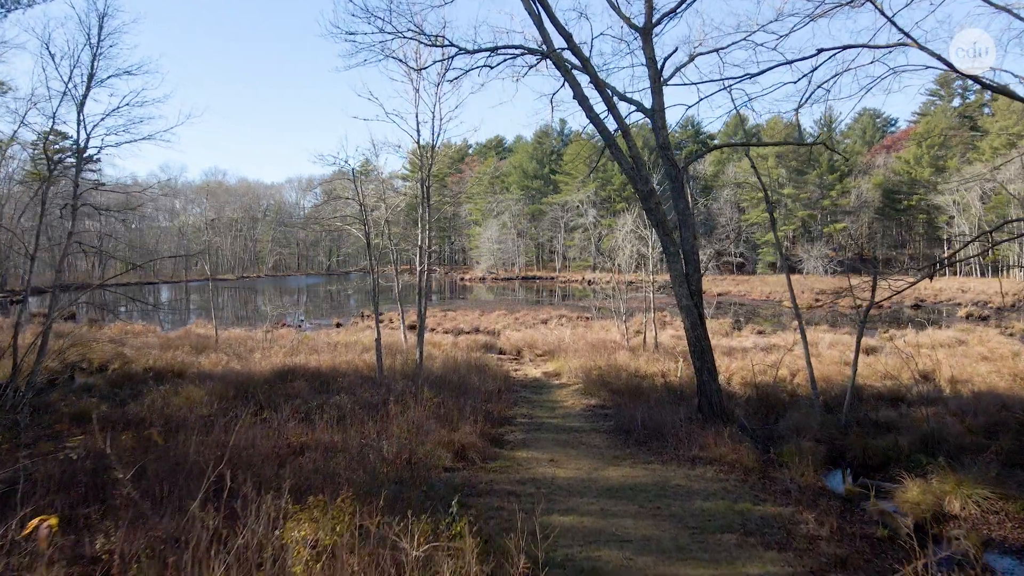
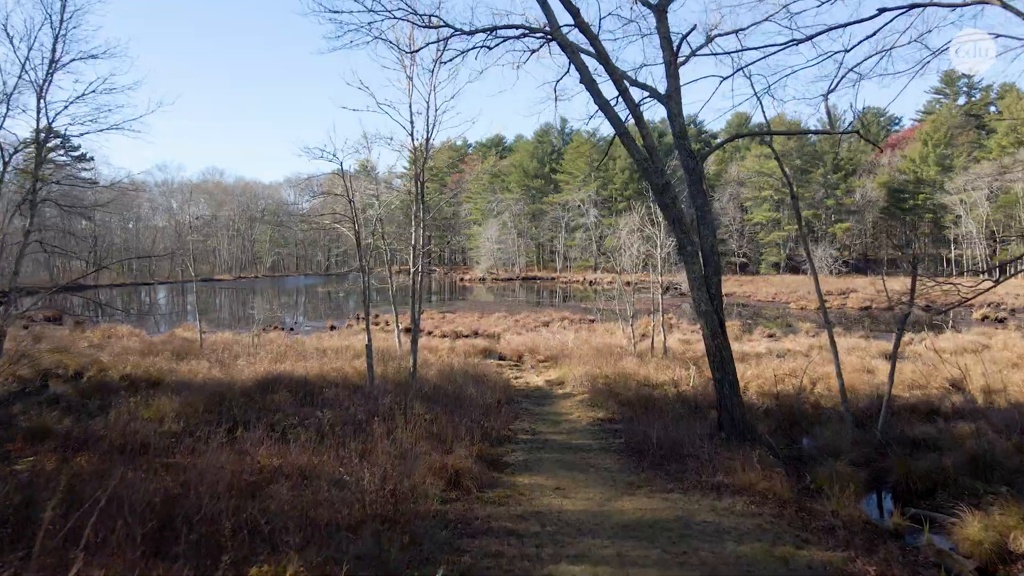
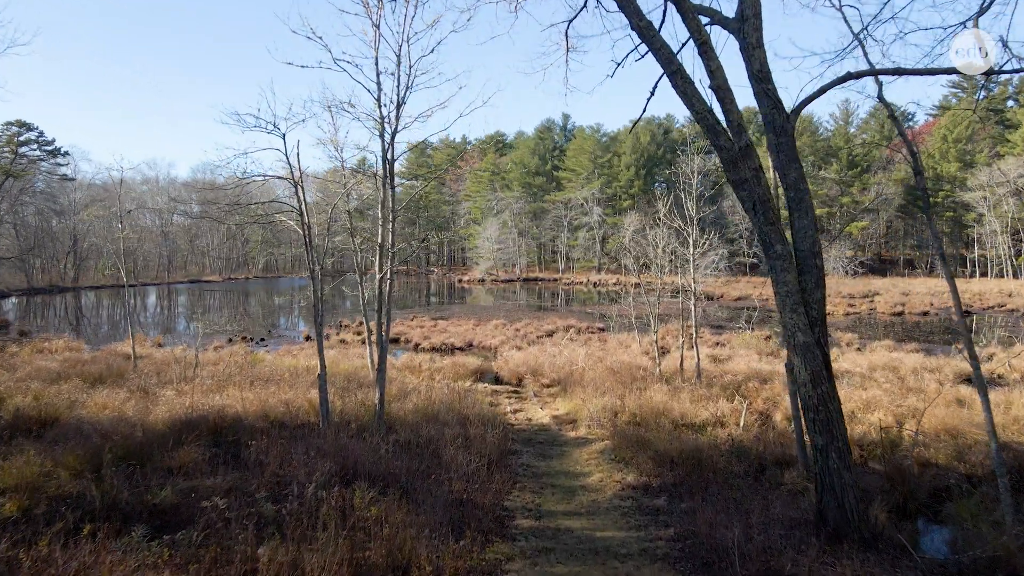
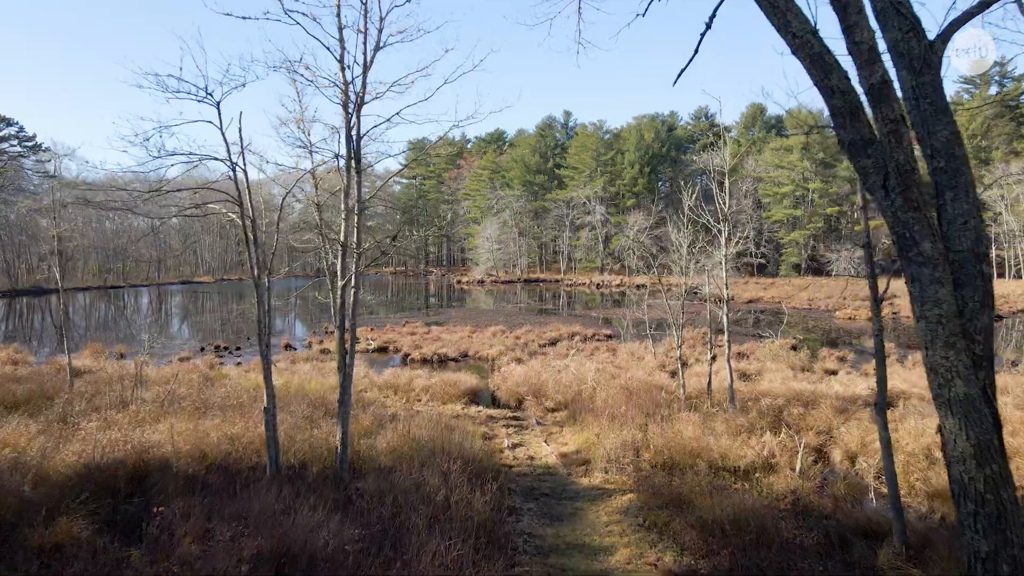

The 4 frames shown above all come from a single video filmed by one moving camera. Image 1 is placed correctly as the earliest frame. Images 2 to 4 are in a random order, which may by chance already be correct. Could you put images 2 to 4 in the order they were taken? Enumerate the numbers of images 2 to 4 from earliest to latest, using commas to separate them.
2, 3, 4
